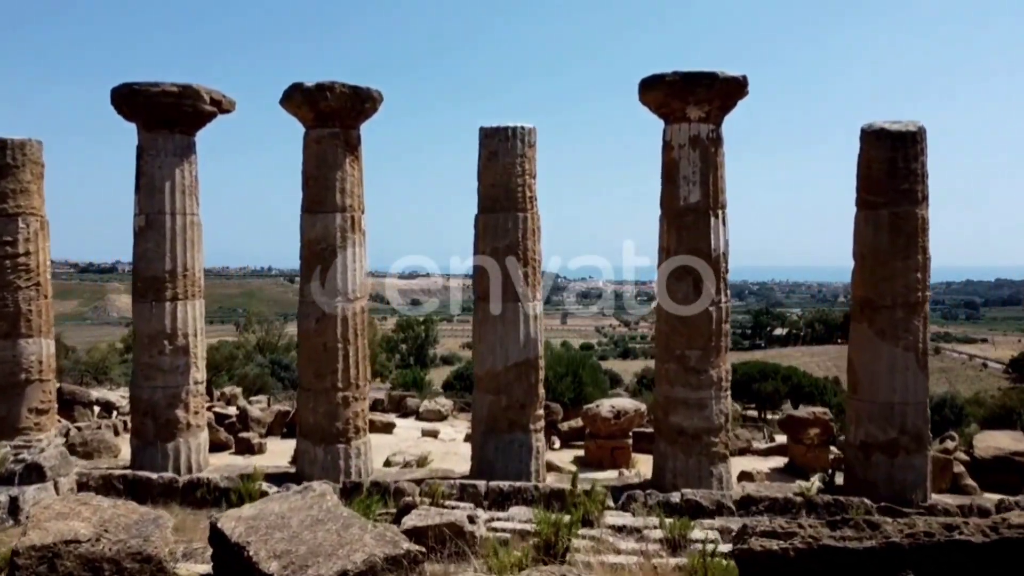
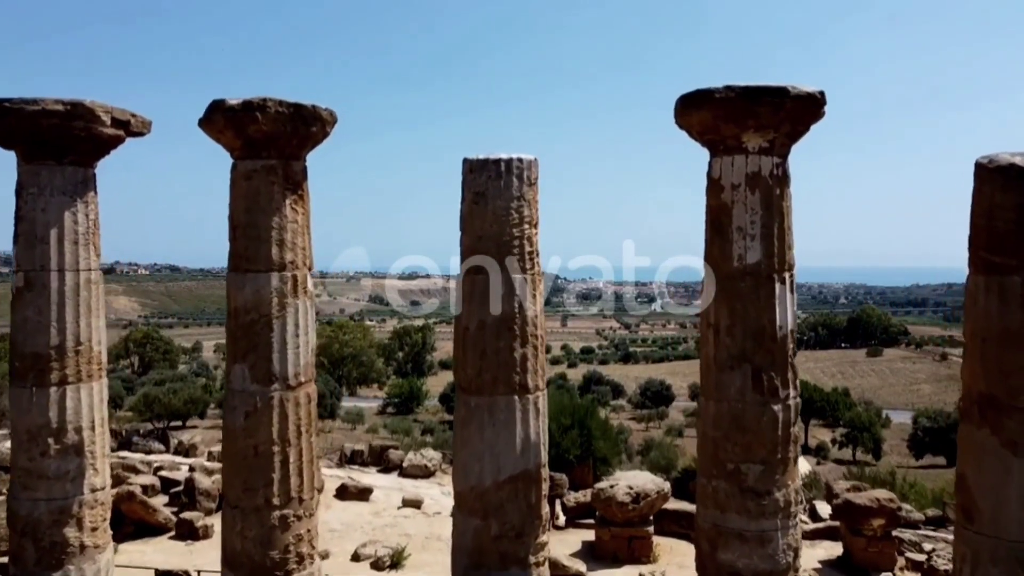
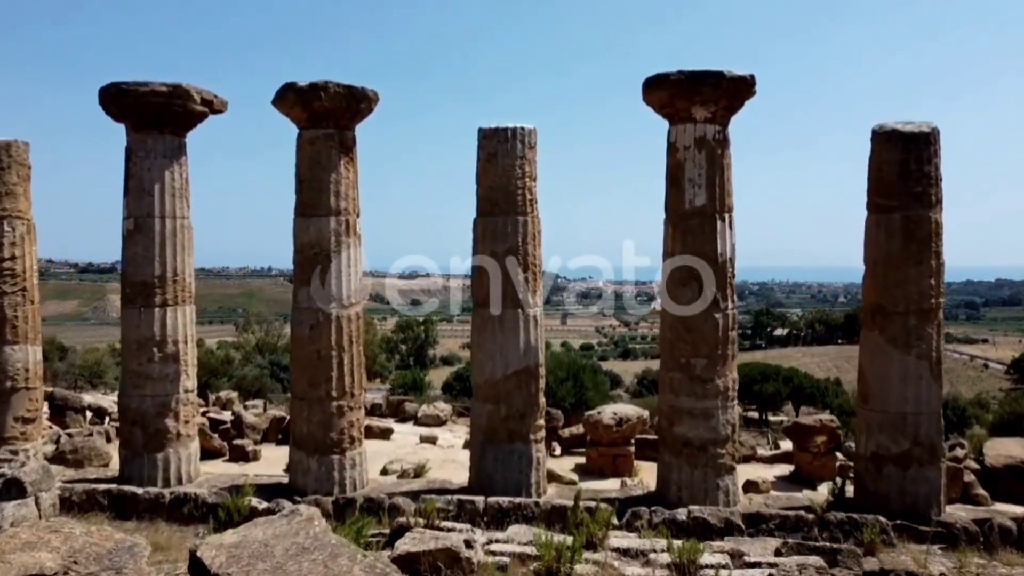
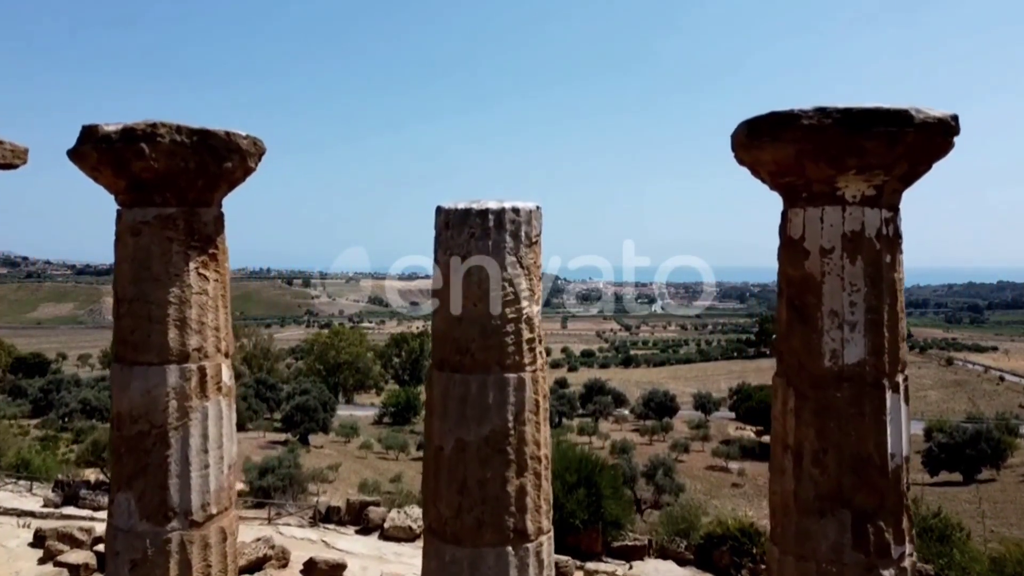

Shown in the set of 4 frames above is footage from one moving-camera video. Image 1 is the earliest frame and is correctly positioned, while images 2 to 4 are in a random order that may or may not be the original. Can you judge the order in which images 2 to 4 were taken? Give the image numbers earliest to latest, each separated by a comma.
3, 2, 4
